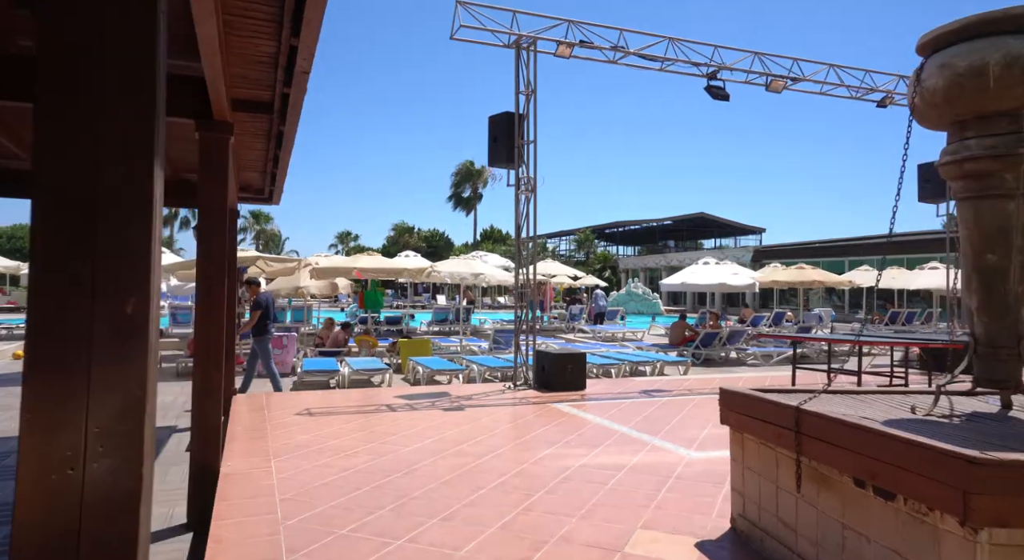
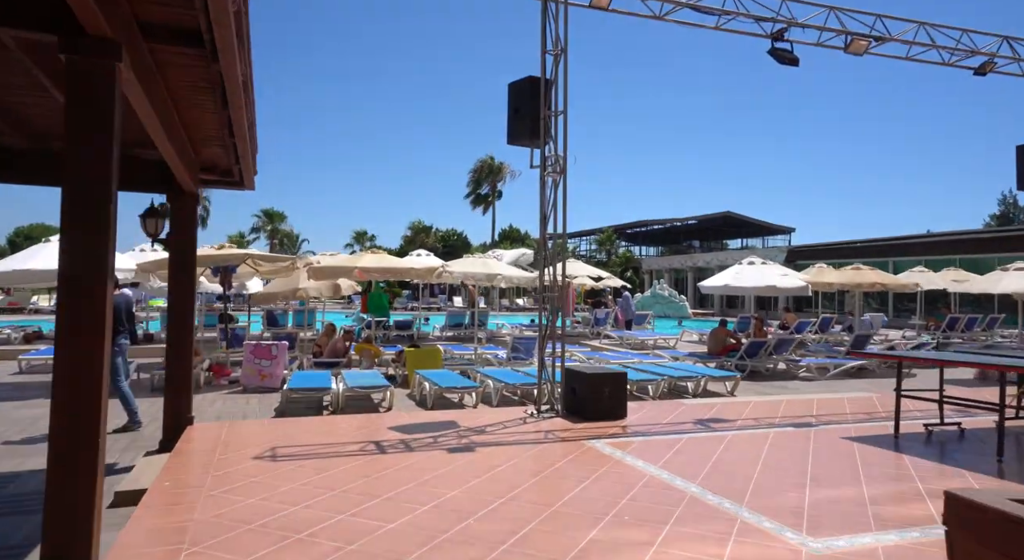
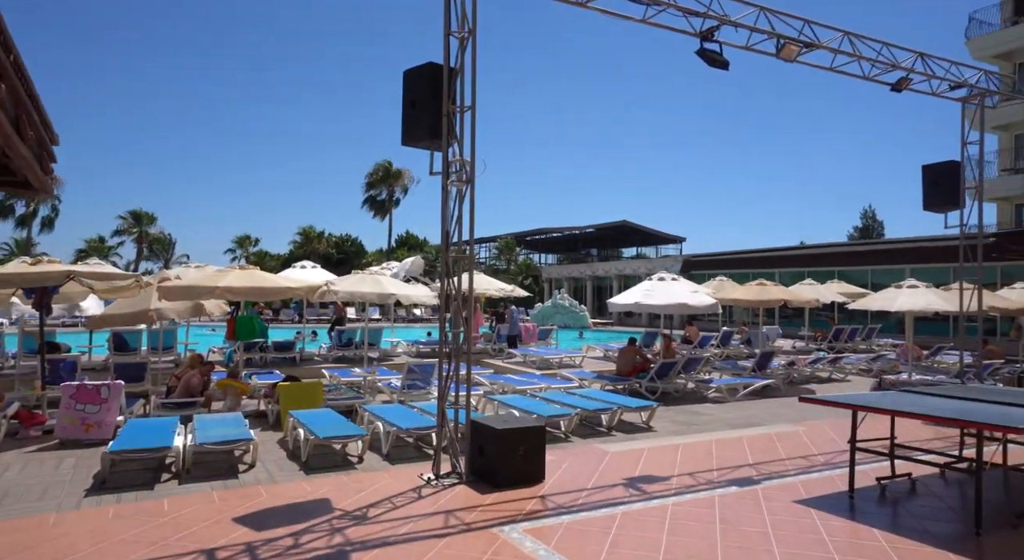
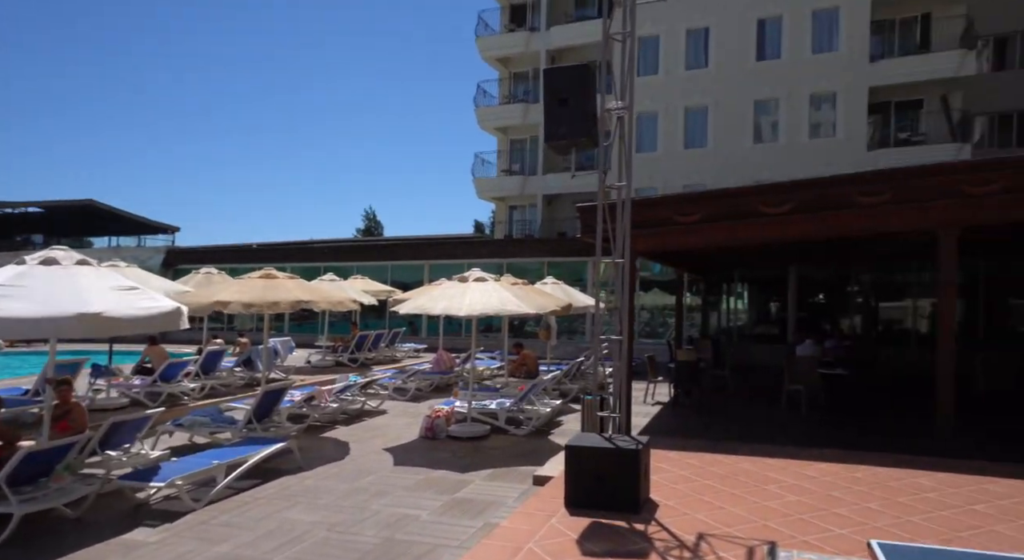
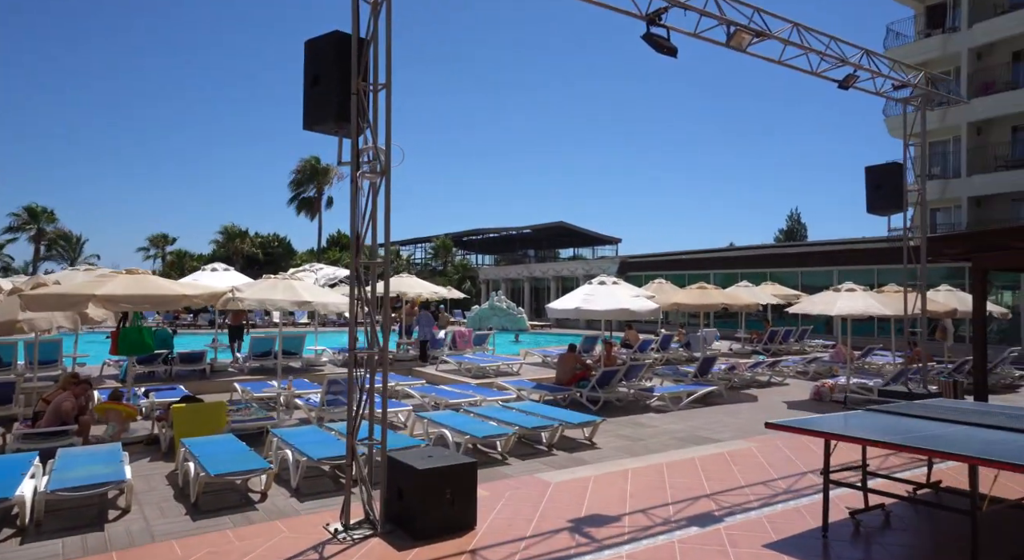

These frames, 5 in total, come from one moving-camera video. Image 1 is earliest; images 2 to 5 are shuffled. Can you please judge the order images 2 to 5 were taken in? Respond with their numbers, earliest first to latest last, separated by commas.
2, 3, 5, 4
